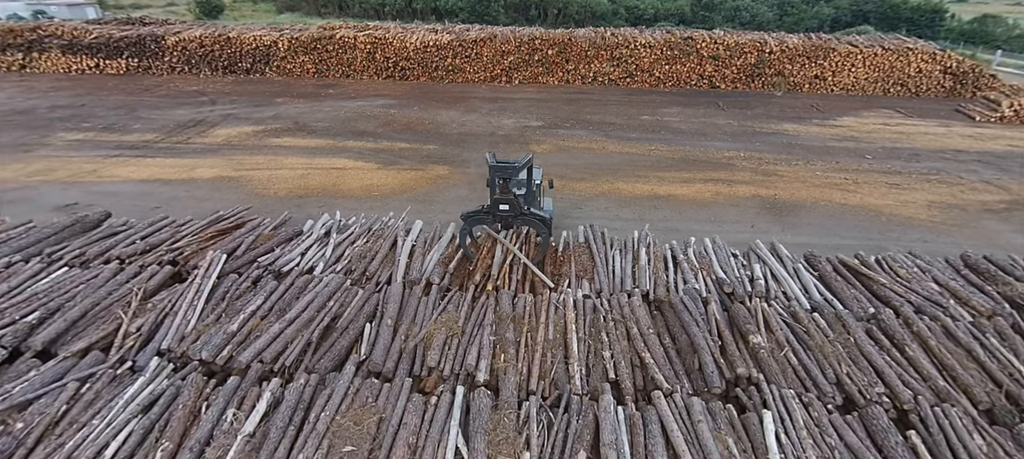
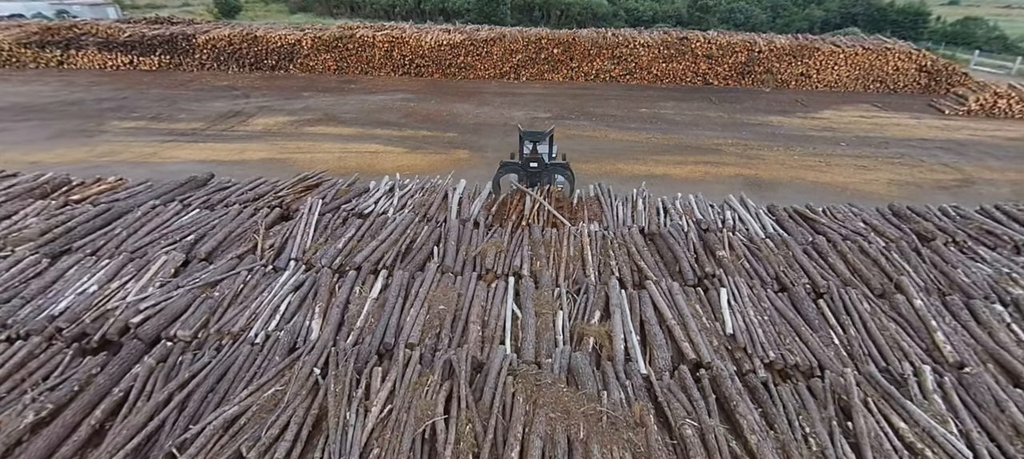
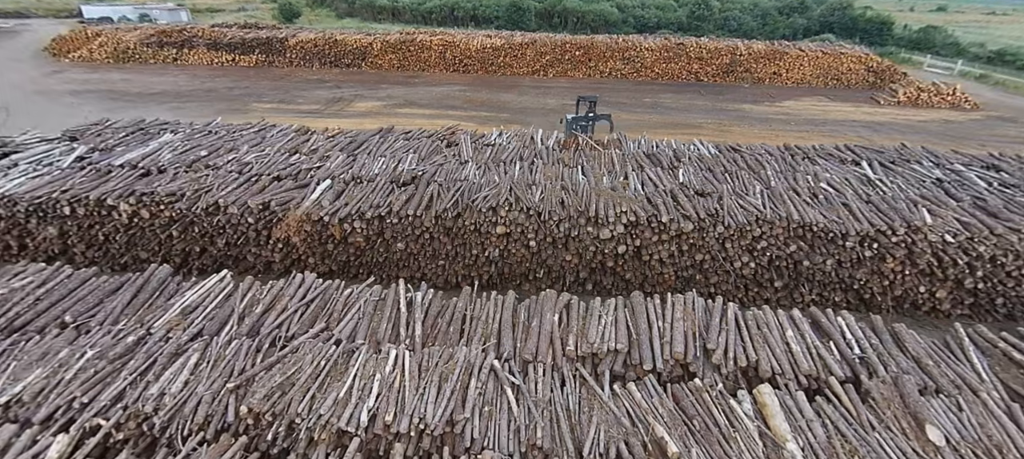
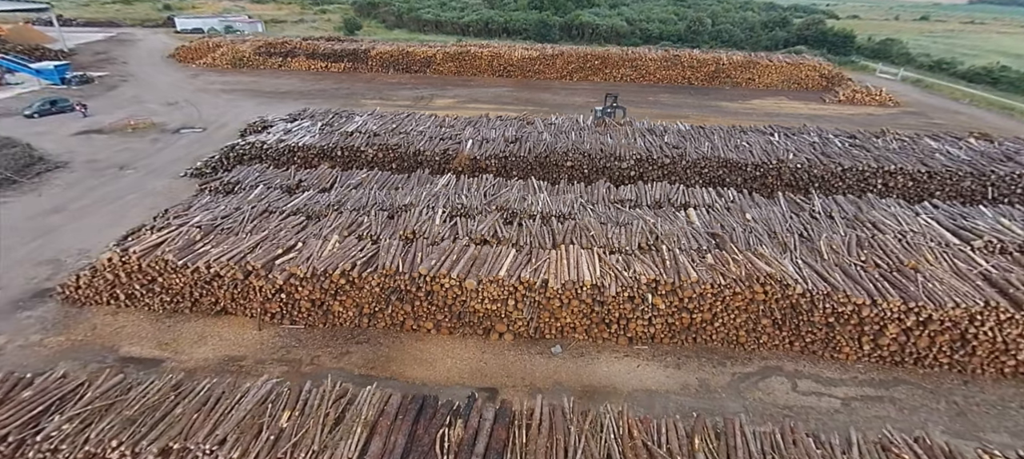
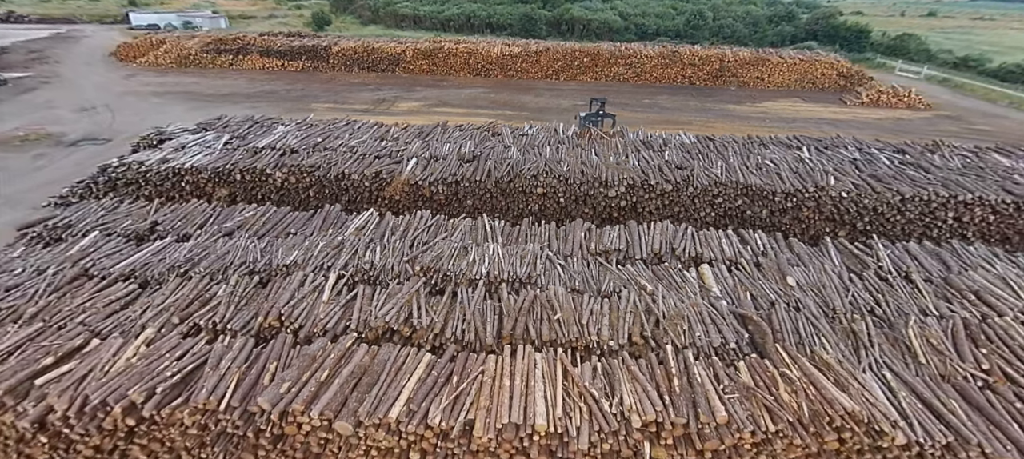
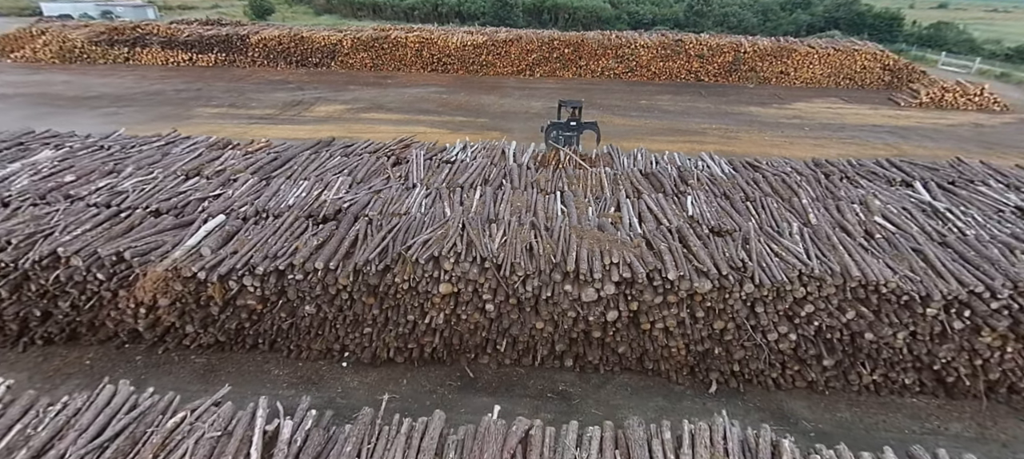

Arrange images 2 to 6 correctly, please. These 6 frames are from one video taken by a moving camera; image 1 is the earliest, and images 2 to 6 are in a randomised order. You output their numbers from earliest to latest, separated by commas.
2, 6, 3, 5, 4
